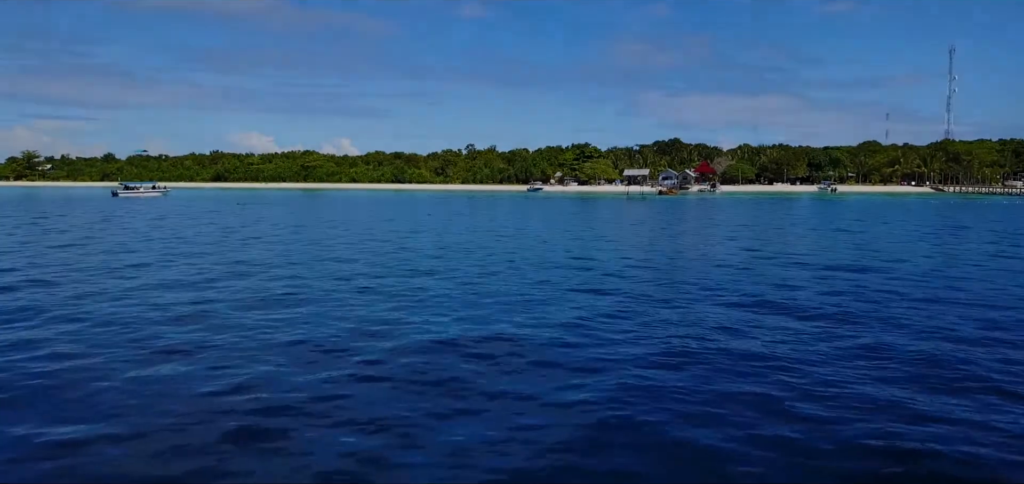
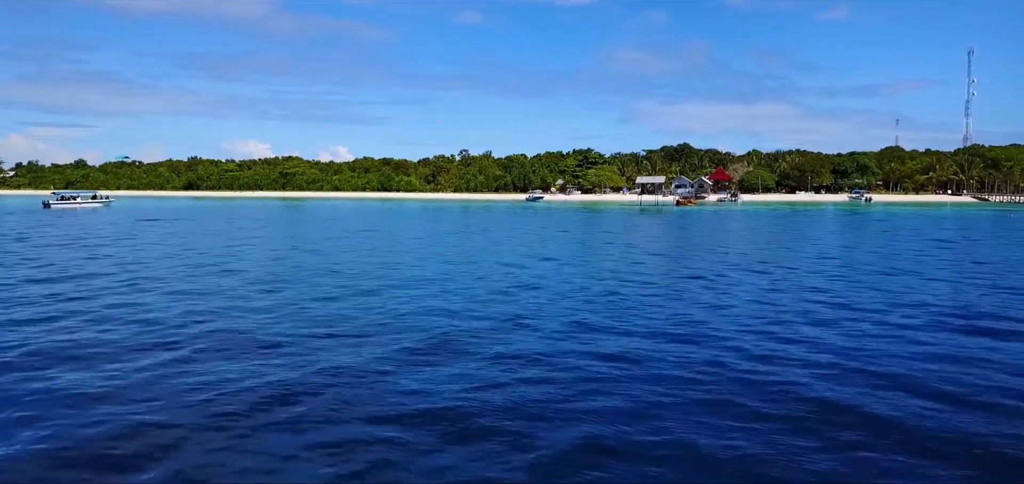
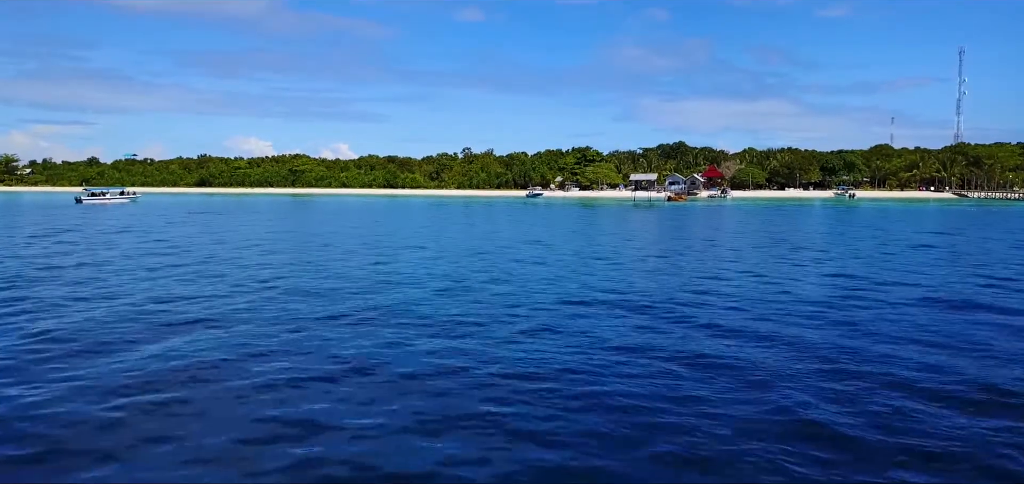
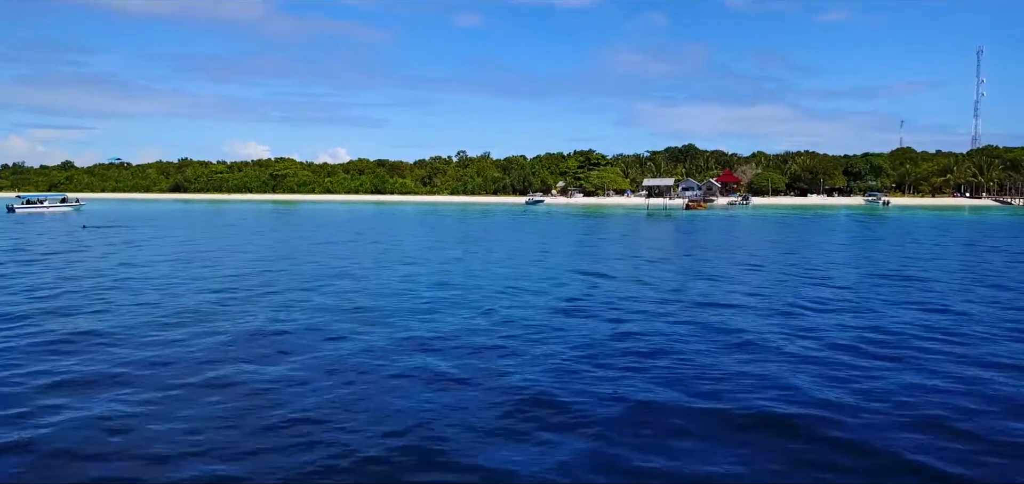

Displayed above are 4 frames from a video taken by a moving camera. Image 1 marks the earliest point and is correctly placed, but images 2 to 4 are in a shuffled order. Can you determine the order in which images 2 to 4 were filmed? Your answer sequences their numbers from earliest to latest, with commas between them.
3, 2, 4
